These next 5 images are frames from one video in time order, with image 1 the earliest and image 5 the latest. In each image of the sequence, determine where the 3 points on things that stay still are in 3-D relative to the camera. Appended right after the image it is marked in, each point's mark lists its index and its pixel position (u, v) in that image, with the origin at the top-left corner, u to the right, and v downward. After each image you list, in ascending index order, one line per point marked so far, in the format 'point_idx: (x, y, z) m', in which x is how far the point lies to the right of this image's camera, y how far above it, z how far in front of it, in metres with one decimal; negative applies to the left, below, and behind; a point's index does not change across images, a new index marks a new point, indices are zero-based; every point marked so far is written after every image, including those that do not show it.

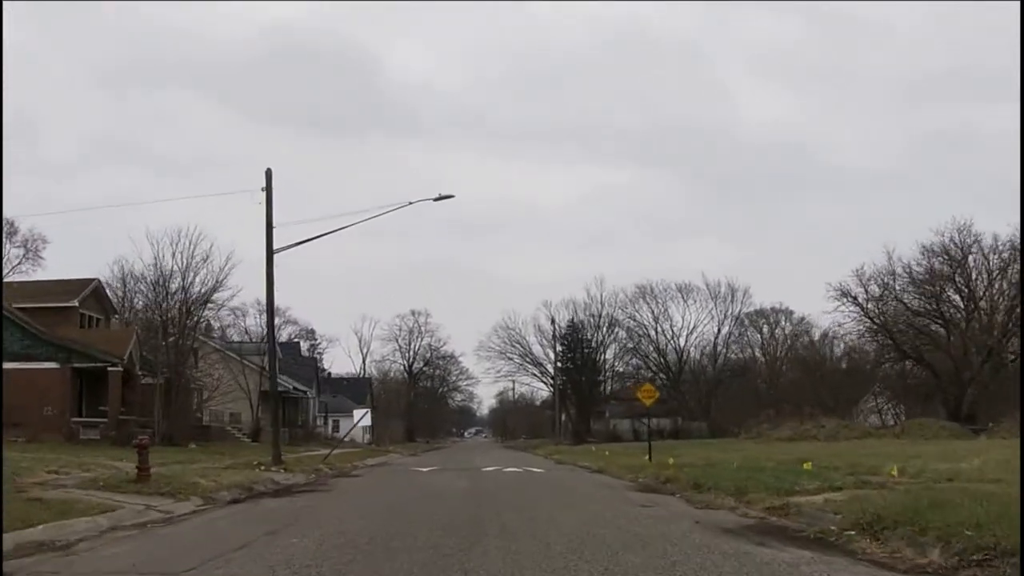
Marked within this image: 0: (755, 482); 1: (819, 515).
0: (+4.3, -3.5, +17.7) m
1: (+3.9, -2.9, +12.6) m
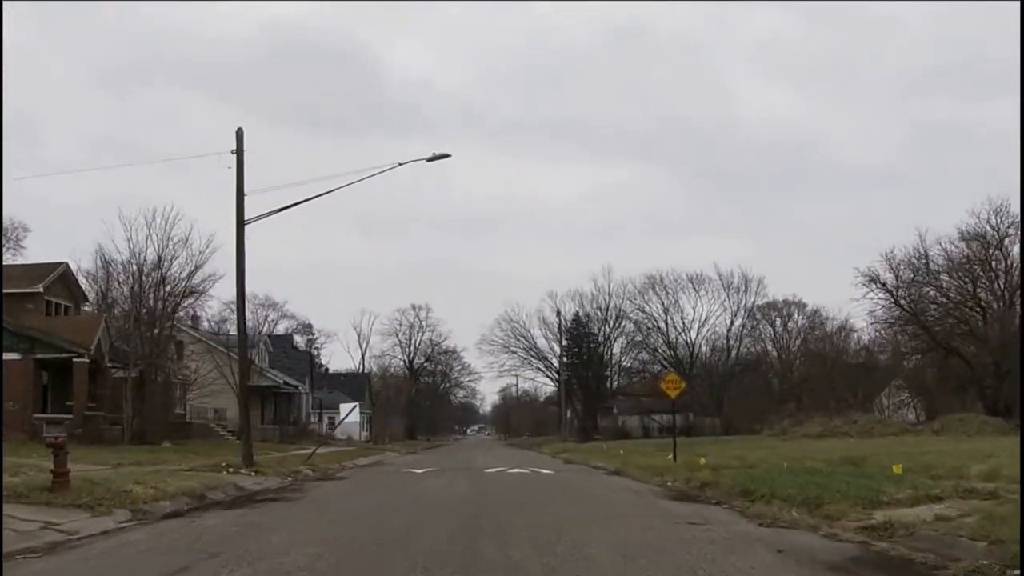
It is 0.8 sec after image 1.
0: (+4.5, -2.9, +14.2) m
1: (+4.0, -2.3, +9.1) m
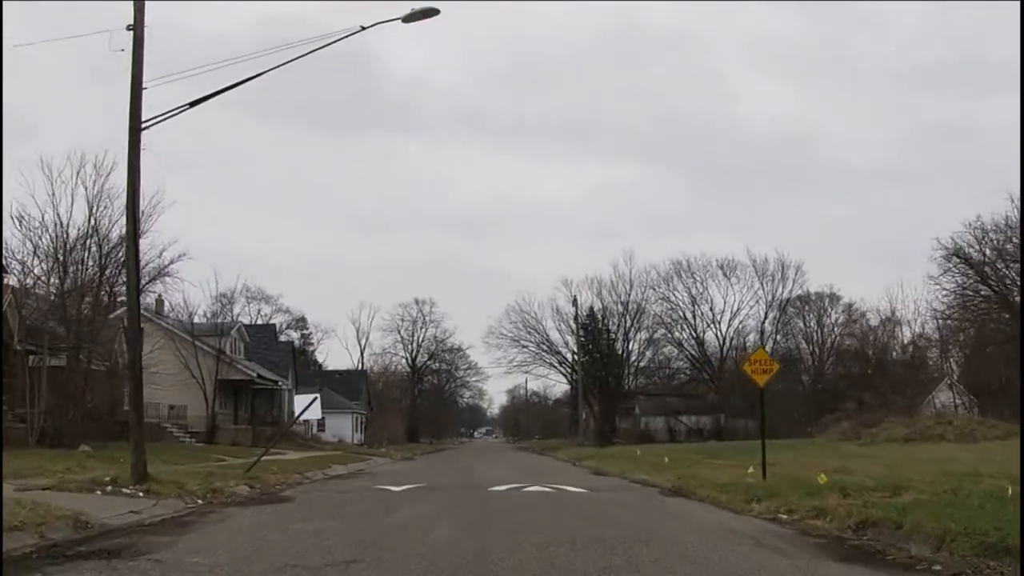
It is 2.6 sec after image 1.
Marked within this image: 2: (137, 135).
0: (+4.7, -1.8, +6.5) m
1: (+4.2, -1.2, +1.4) m
2: (-6.3, +2.6, +16.6) m
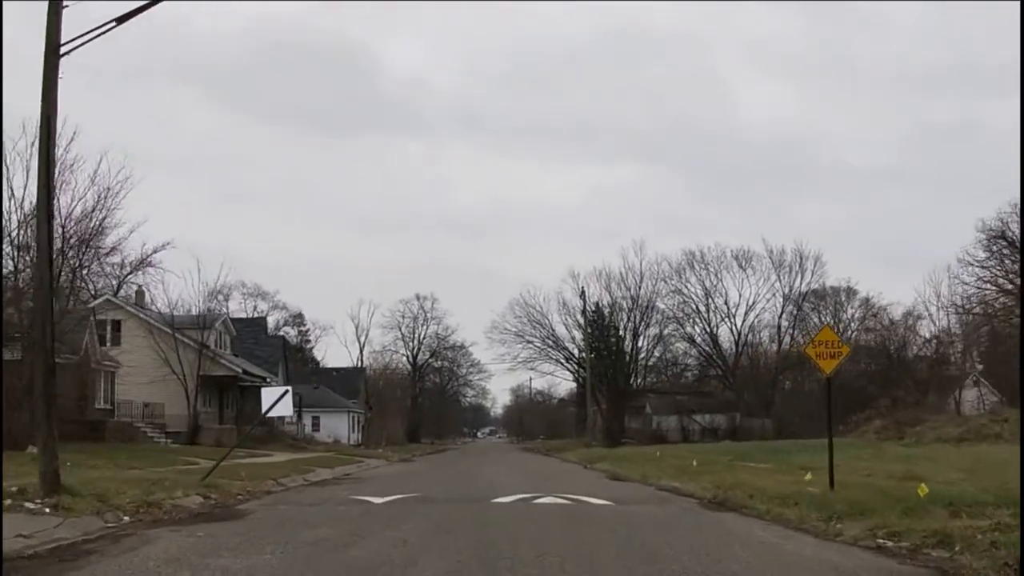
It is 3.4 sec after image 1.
0: (+4.7, -1.3, +3.1) m
1: (+4.2, -0.7, -2.0) m
2: (-6.2, +3.1, +13.3) m
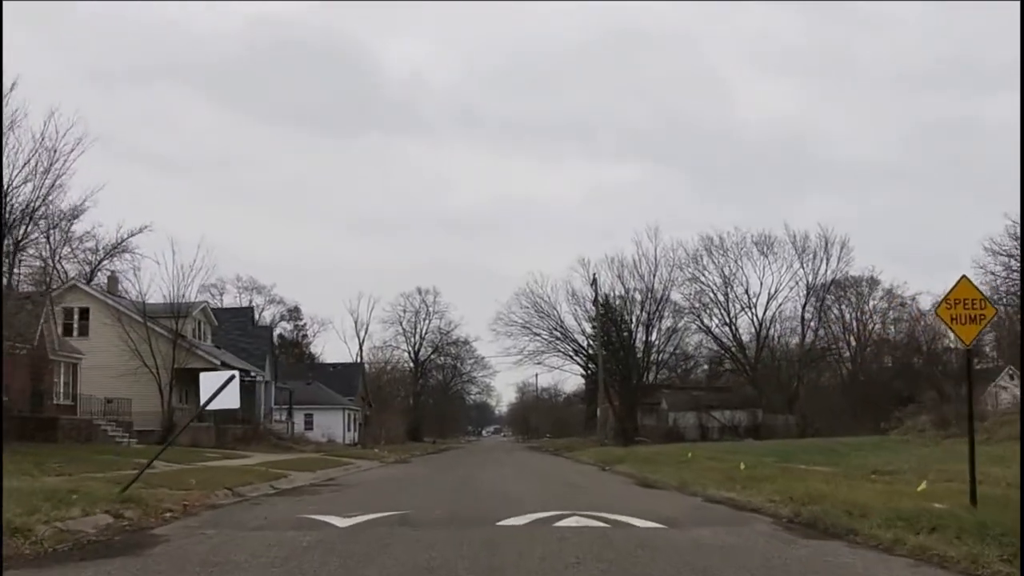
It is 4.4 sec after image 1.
0: (+4.8, -0.6, -1.0) m
1: (+4.3, 0.0, -6.1) m
2: (-6.1, +3.7, +9.2) m
